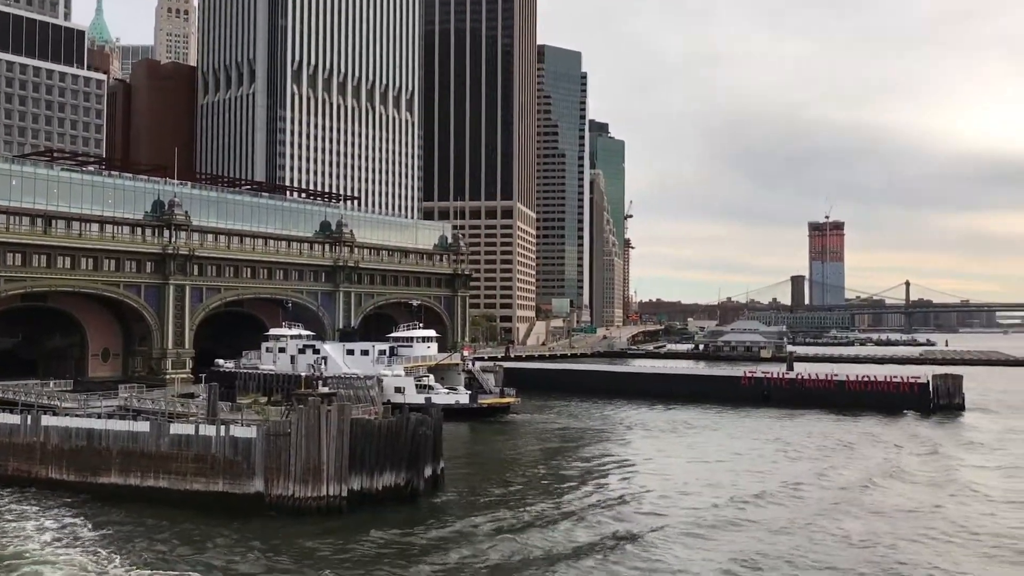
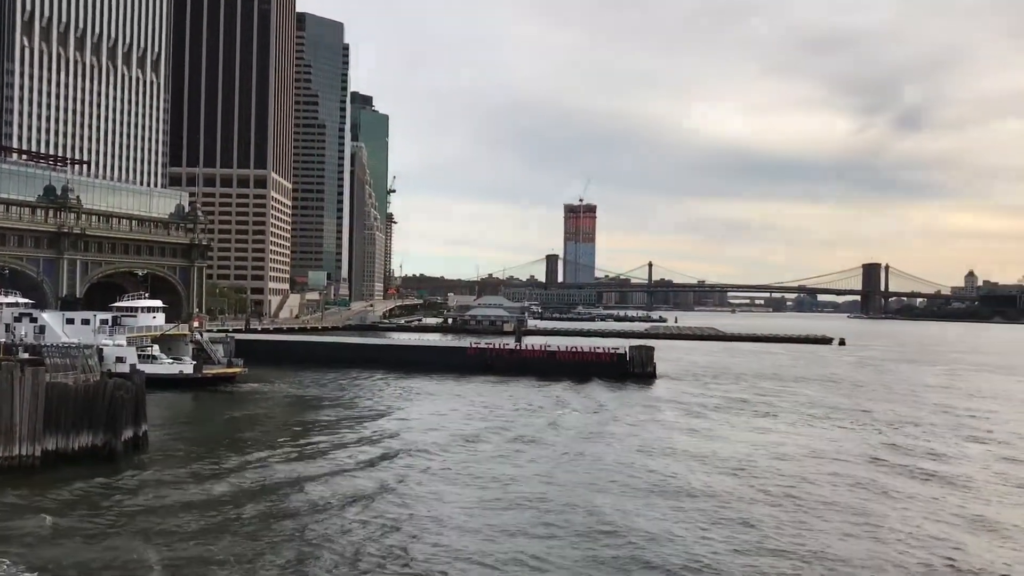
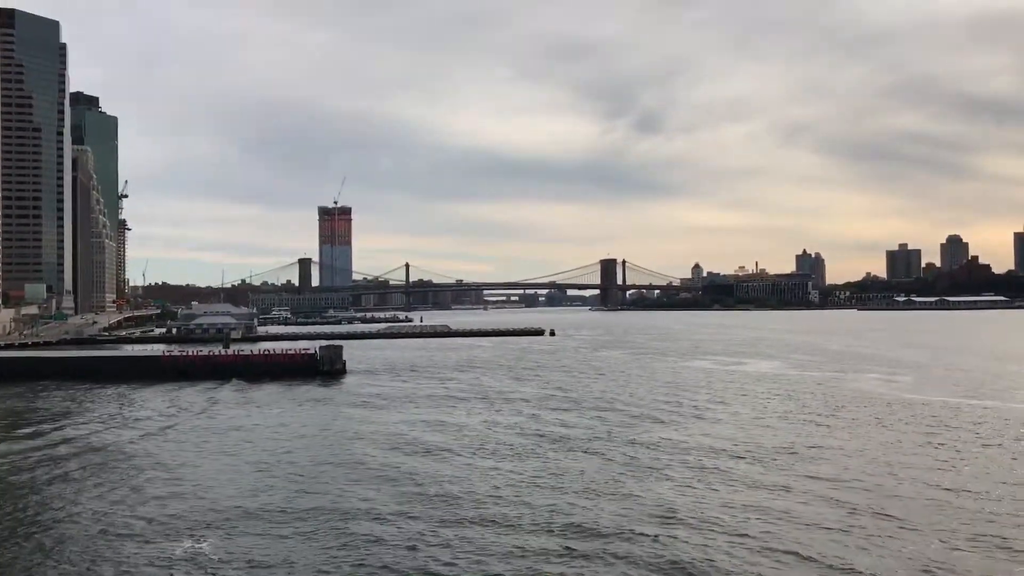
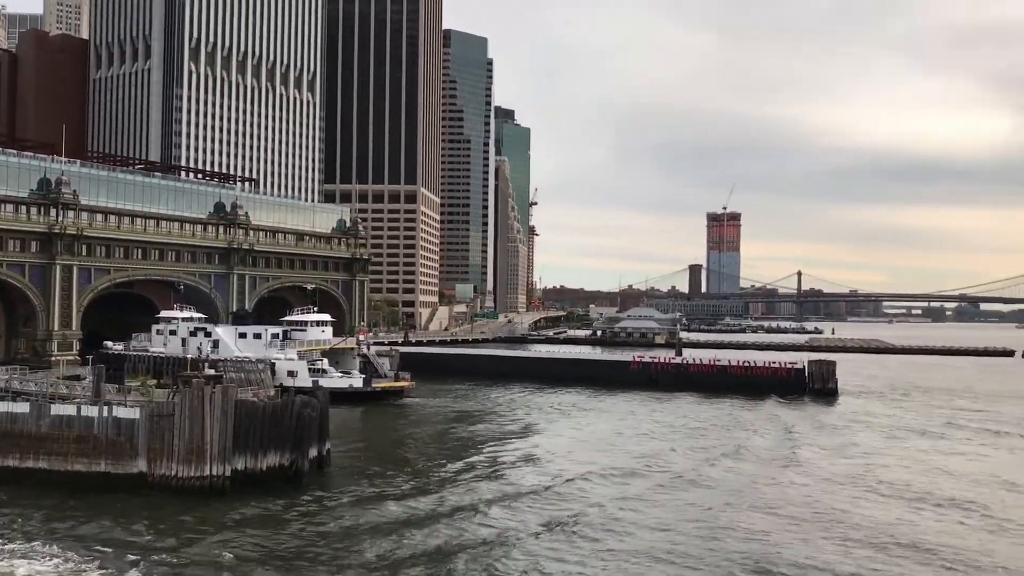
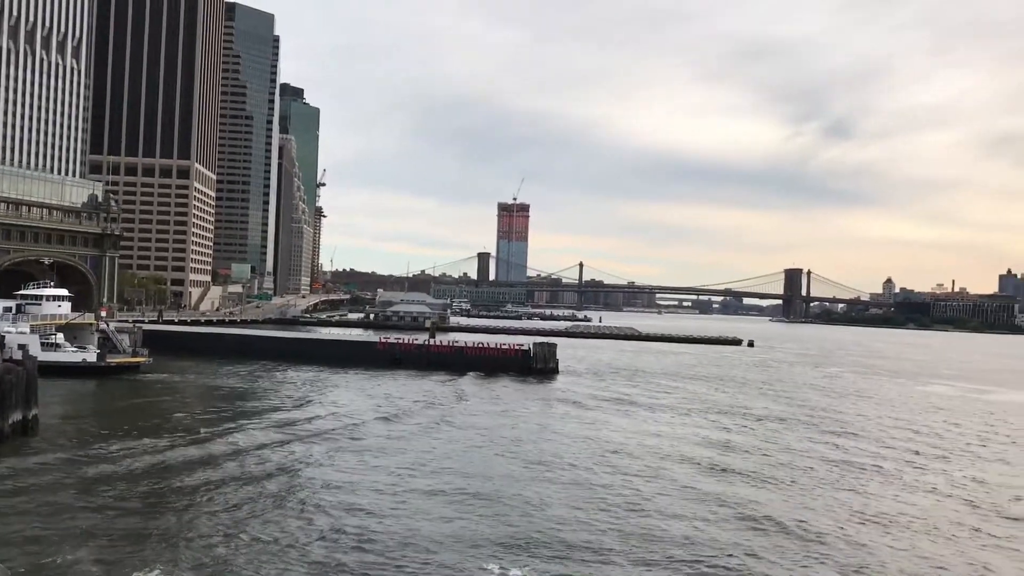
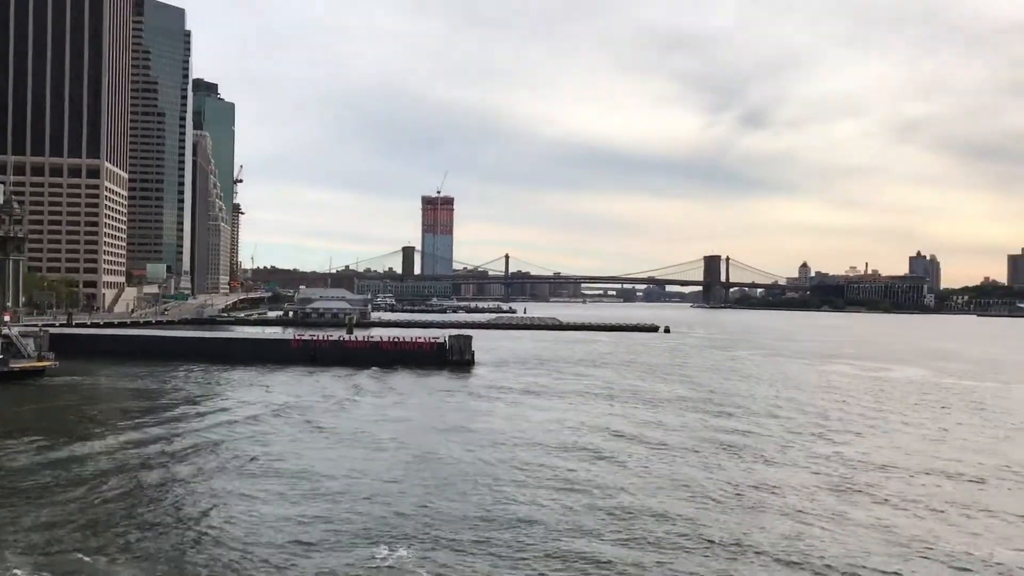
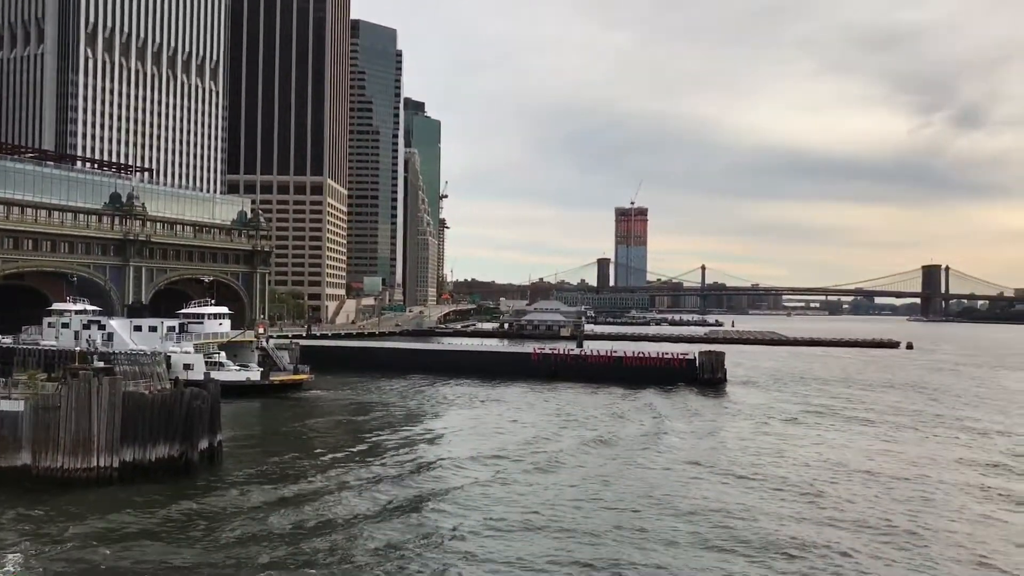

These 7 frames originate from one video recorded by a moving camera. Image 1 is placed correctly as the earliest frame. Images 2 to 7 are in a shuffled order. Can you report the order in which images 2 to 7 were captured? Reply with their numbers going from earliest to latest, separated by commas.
4, 7, 2, 5, 6, 3
